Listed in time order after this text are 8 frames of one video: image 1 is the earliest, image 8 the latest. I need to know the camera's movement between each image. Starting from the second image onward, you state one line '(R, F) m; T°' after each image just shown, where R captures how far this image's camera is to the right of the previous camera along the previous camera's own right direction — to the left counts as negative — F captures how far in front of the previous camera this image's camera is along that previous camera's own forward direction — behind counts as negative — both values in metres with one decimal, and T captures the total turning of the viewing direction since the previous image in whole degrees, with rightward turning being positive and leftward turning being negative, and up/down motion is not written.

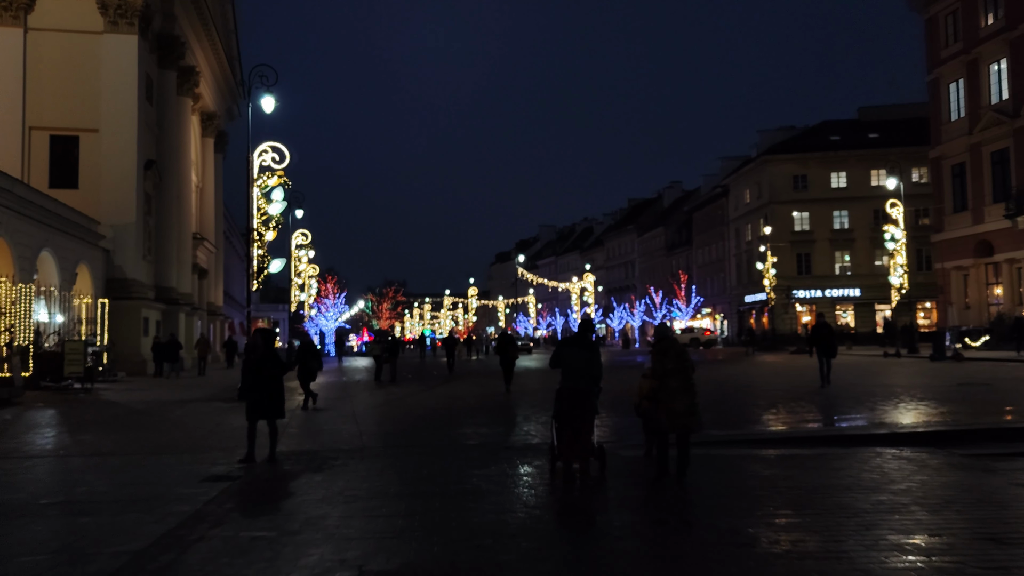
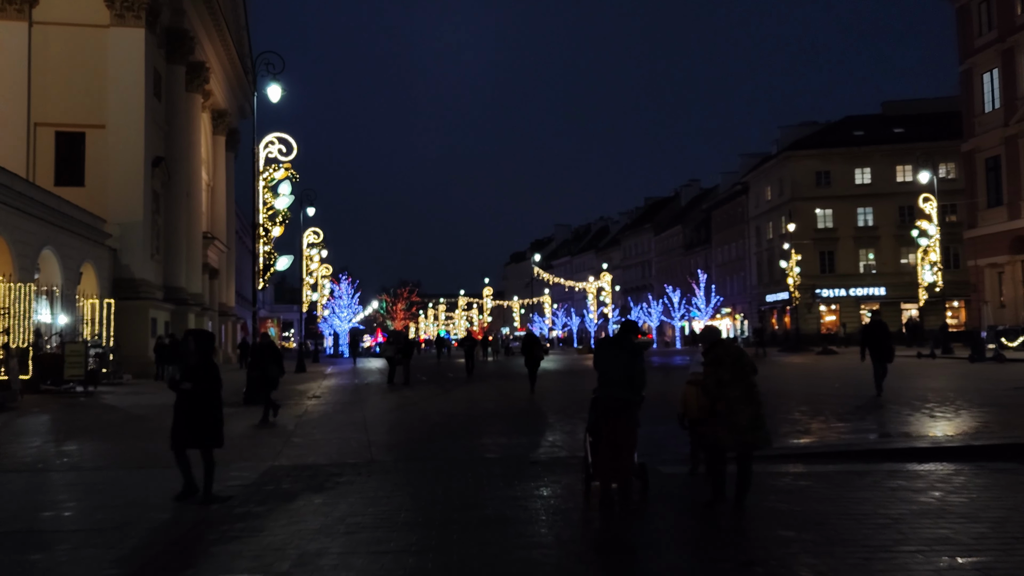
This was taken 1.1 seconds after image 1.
(-0.1, +1.2) m; -1°
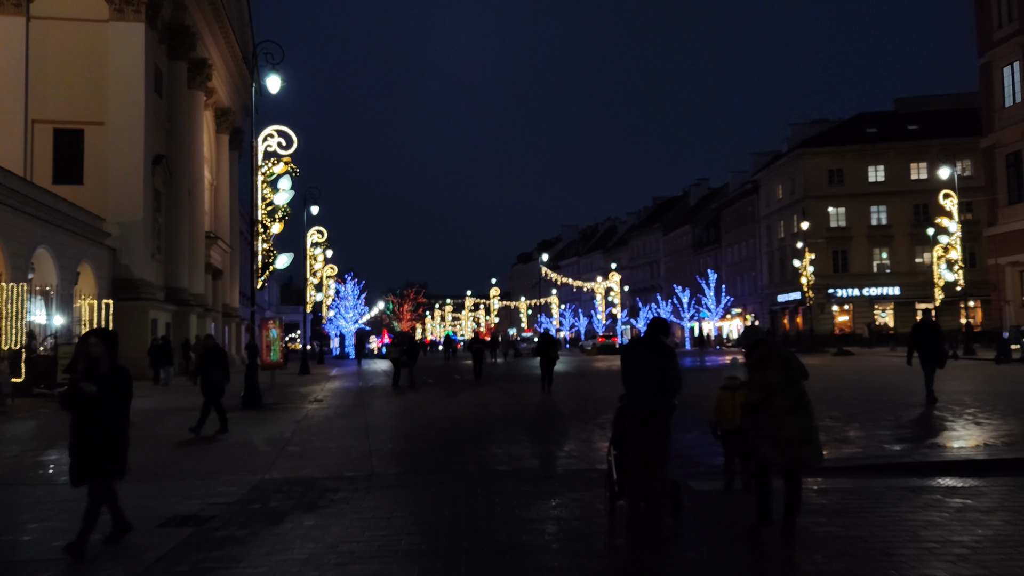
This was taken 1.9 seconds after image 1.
(-0.1, +1.0) m; 0°
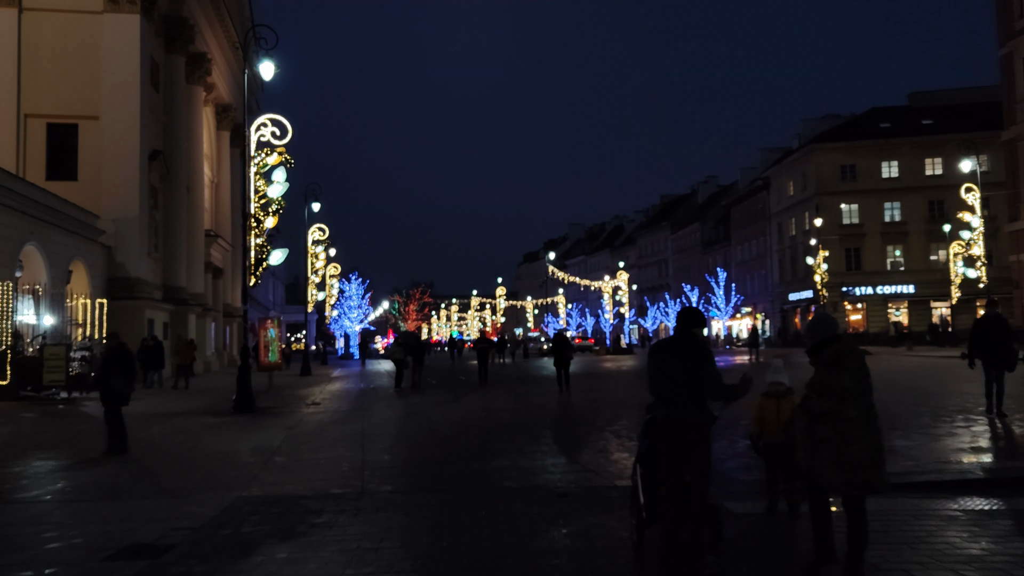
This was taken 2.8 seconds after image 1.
(0.0, +1.2) m; 0°
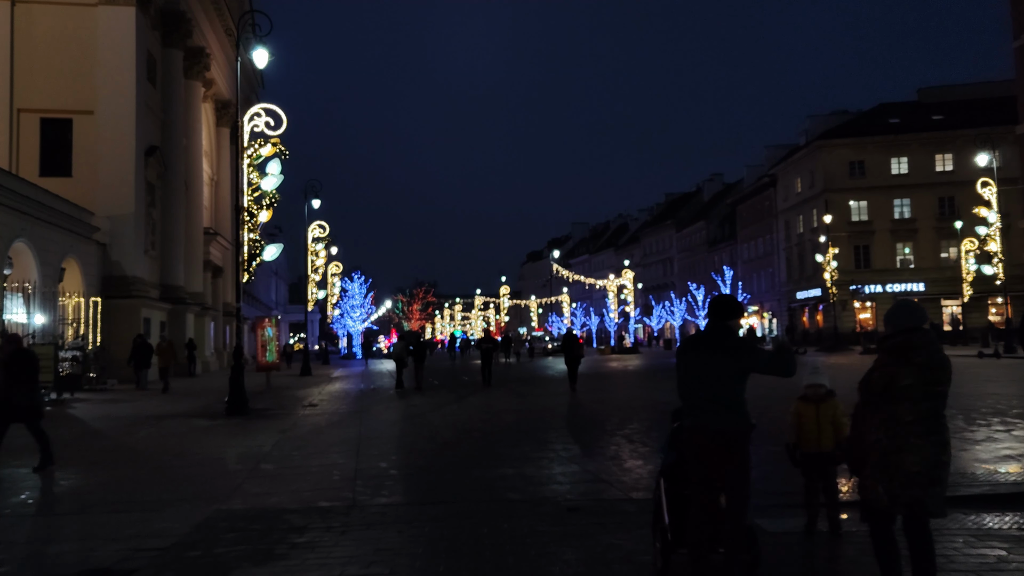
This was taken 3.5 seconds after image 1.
(0.0, +0.8) m; 0°
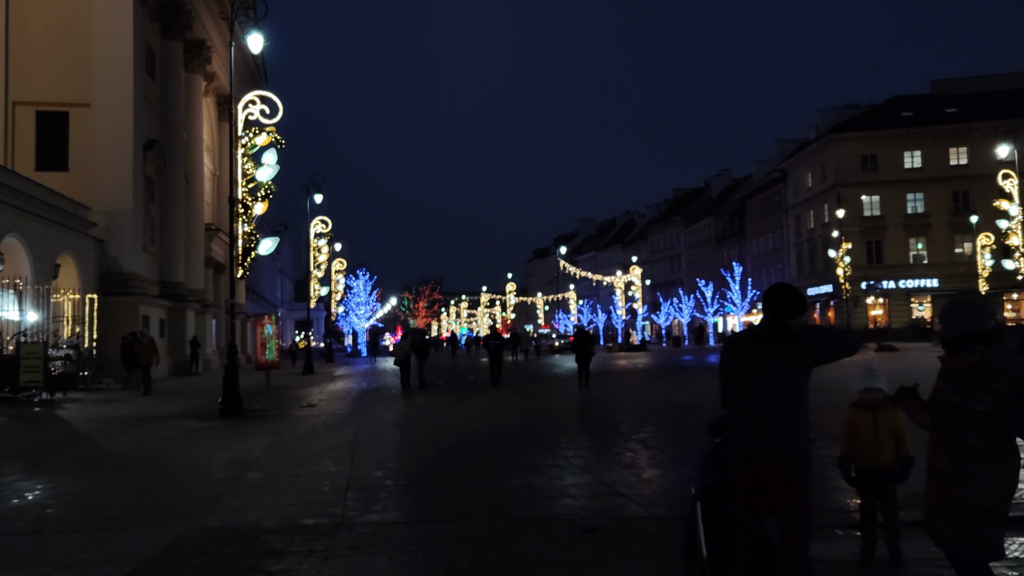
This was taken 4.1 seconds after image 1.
(0.0, +0.9) m; 0°
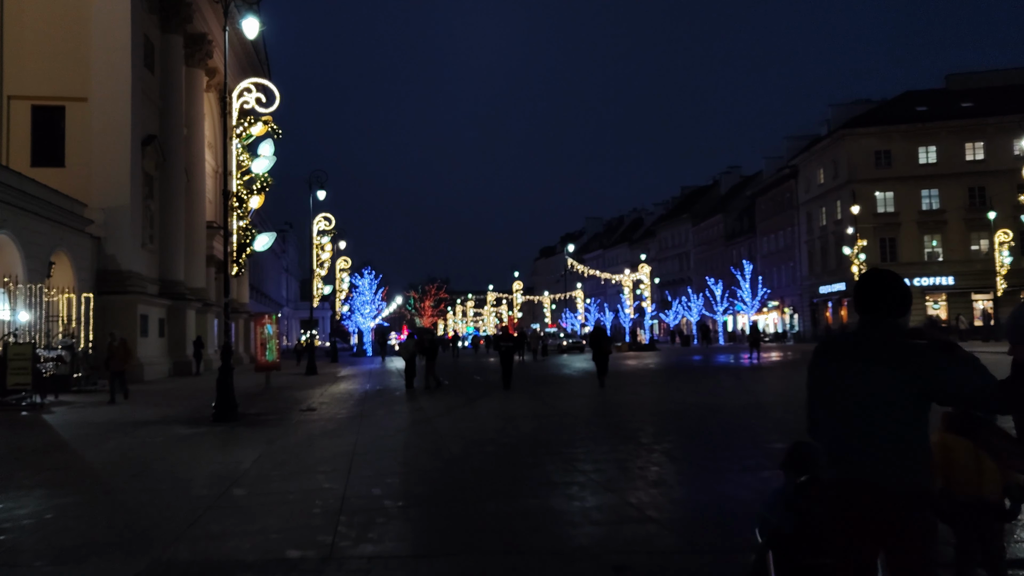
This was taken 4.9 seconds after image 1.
(-0.1, +1.0) m; 0°
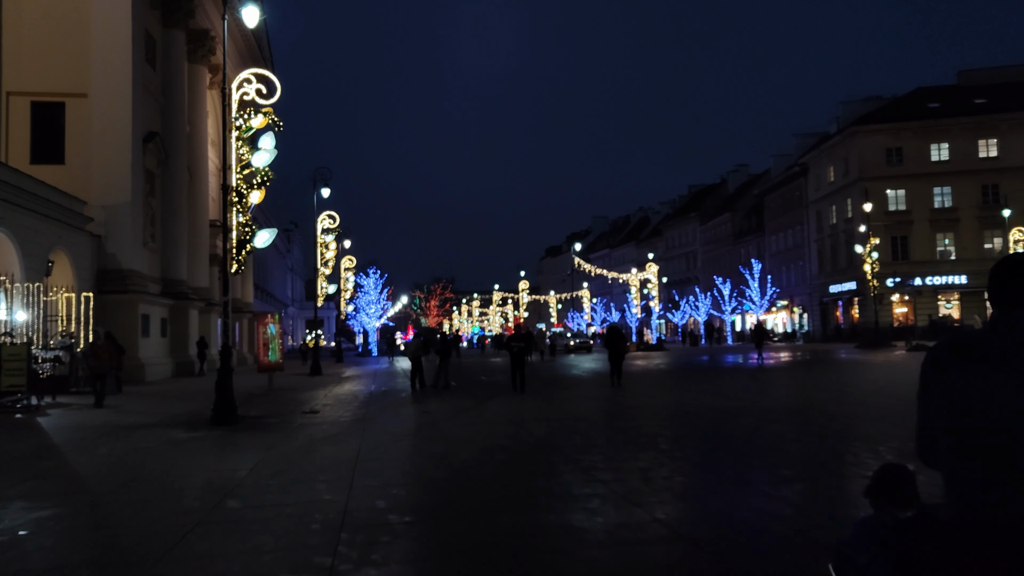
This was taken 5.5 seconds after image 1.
(-0.1, +0.7) m; 0°
